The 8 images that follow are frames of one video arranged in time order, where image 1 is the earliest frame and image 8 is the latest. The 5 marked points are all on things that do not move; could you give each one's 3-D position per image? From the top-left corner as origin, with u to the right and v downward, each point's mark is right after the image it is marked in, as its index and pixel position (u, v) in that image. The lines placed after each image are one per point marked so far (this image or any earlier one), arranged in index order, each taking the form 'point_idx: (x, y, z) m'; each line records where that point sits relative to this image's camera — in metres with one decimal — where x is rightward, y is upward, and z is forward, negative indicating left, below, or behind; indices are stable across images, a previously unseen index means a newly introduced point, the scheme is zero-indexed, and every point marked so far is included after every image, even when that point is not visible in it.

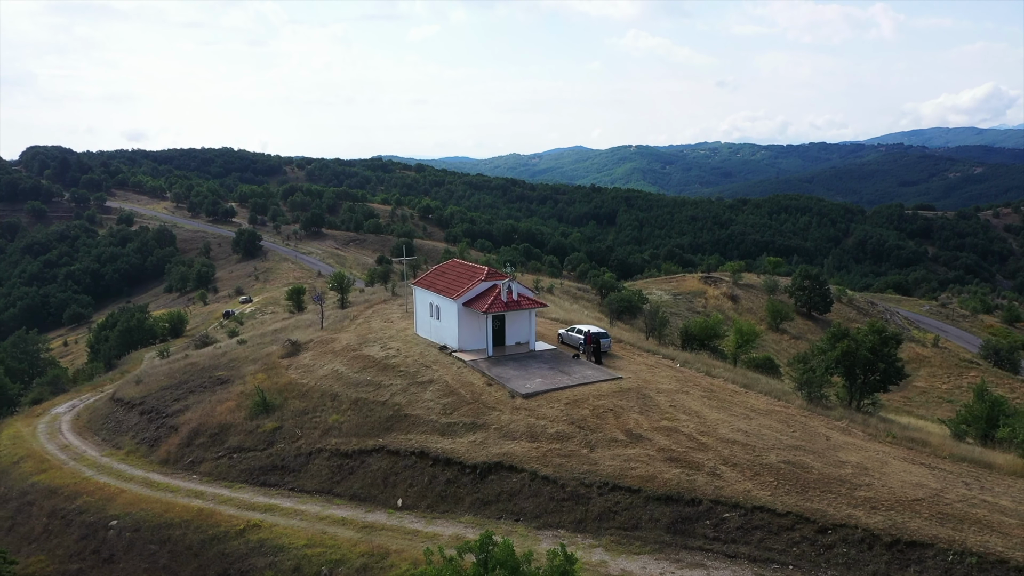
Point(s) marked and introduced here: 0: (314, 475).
0: (-4.5, -4.3, +19.1) m
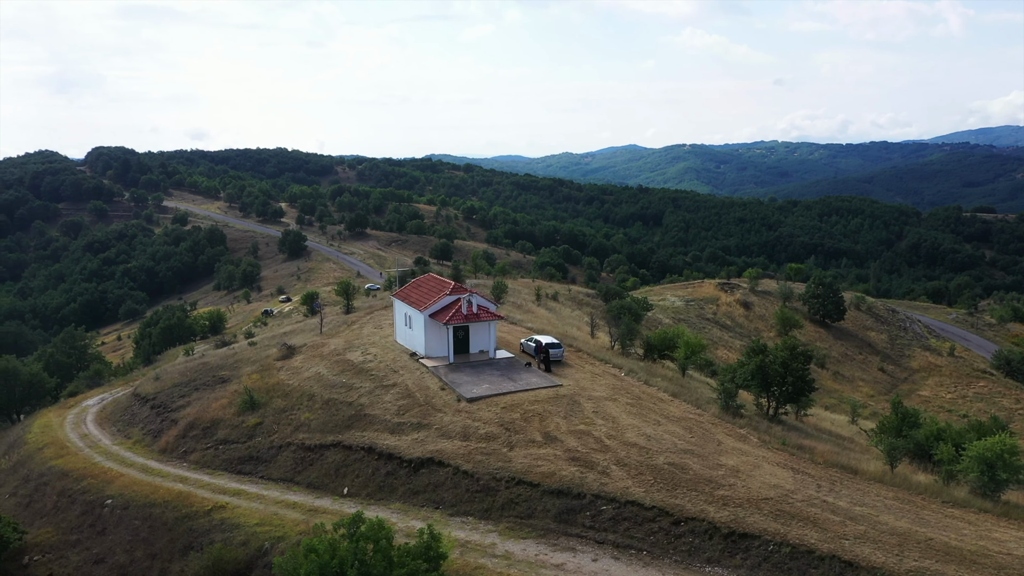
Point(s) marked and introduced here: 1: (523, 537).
0: (-6.1, -4.7, +22.0) m
1: (+0.2, -5.0, +16.7) m
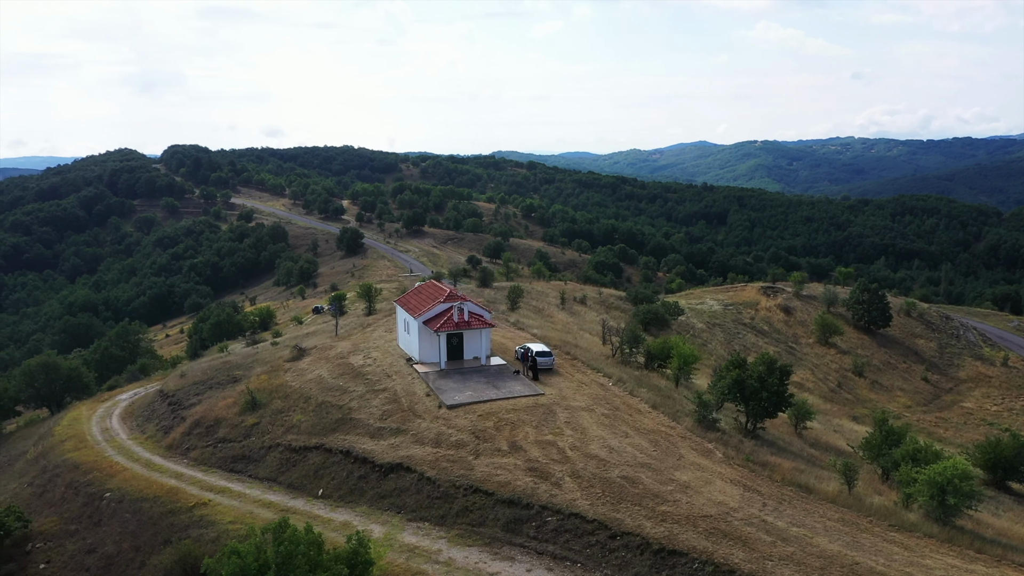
0: (-6.8, -4.9, +23.0) m
1: (-0.9, -5.3, +17.2) m
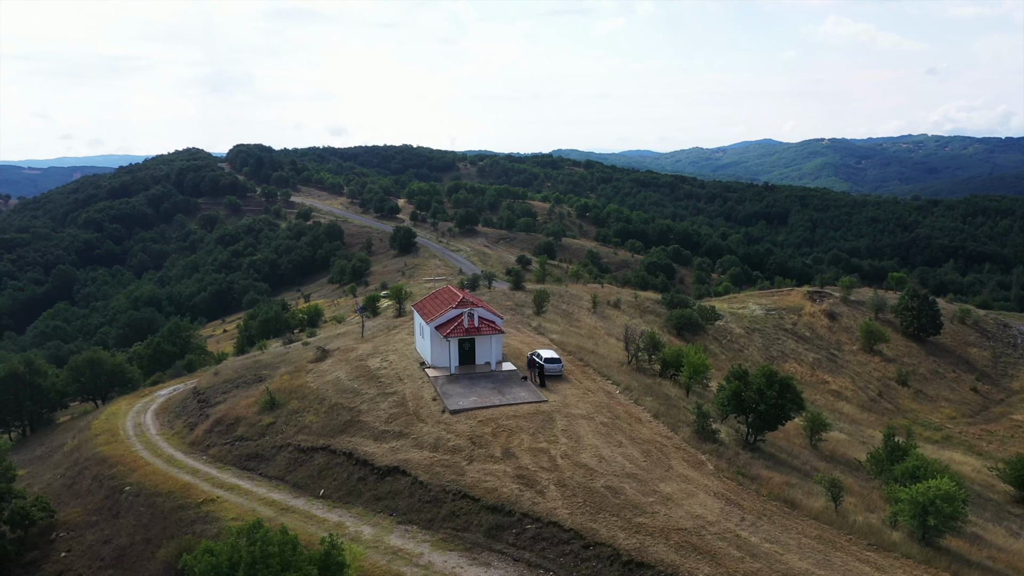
0: (-6.7, -5.1, +23.8) m
1: (-1.3, -5.6, +17.7) m
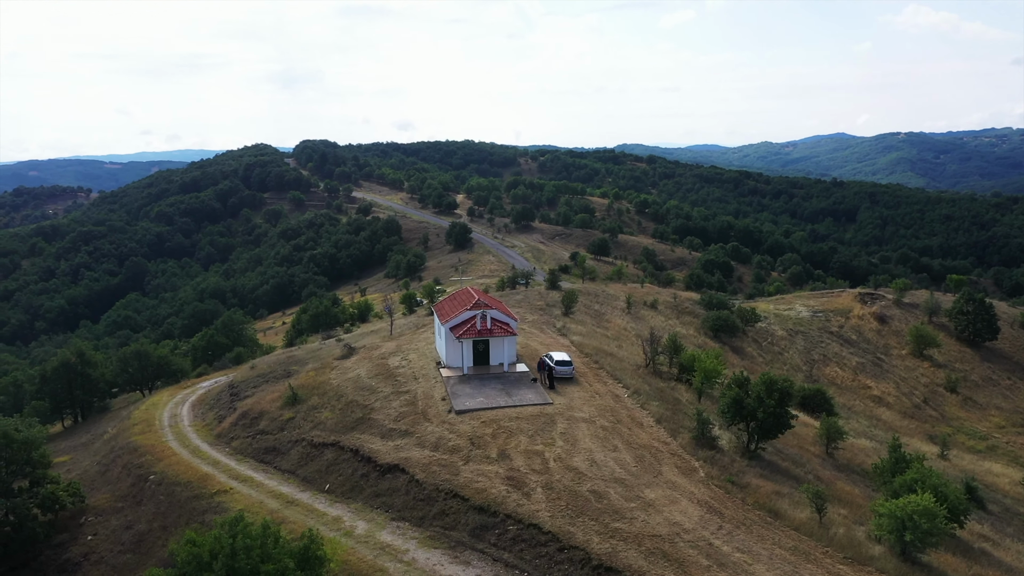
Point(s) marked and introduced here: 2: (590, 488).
0: (-6.6, -5.1, +24.8) m
1: (-1.7, -5.7, +18.2) m
2: (+1.8, -4.6, +19.1) m
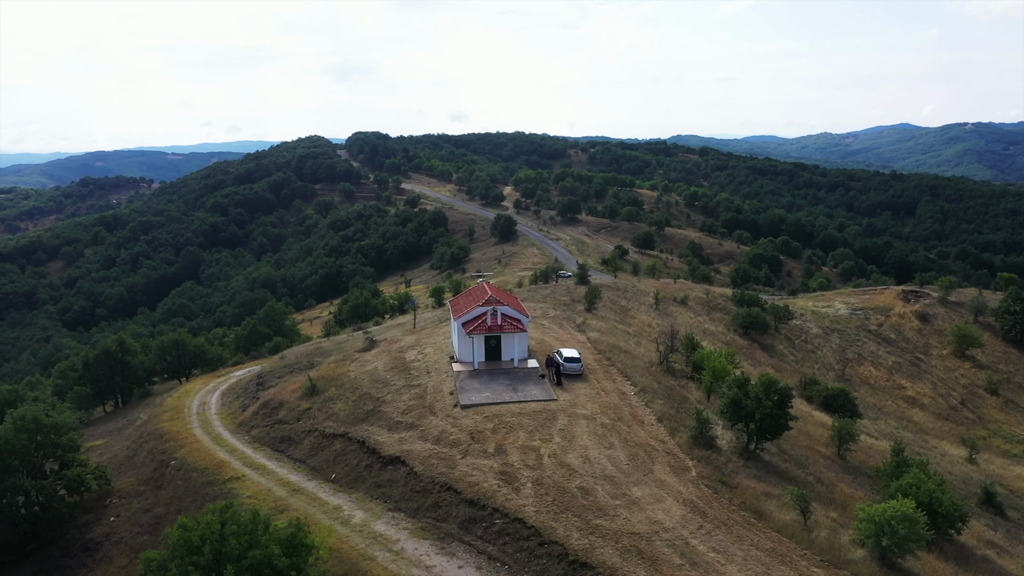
0: (-6.5, -5.0, +25.7) m
1: (-2.0, -5.7, +18.8) m
2: (+1.6, -4.6, +19.4) m
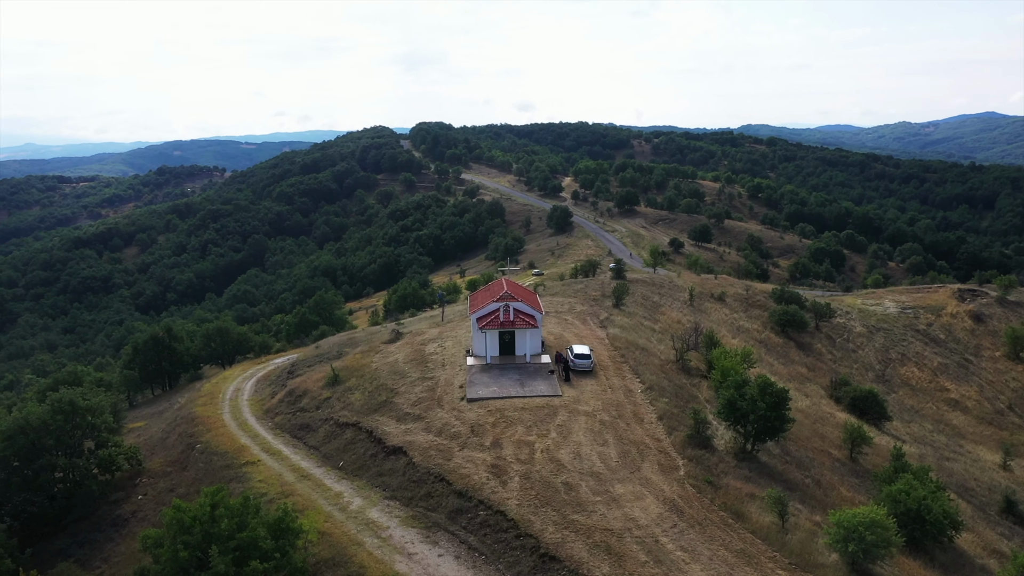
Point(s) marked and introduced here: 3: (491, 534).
0: (-6.3, -4.8, +26.8) m
1: (-2.3, -5.6, +19.6) m
2: (+1.3, -4.6, +19.9) m
3: (-0.5, -5.4, +18.3) m
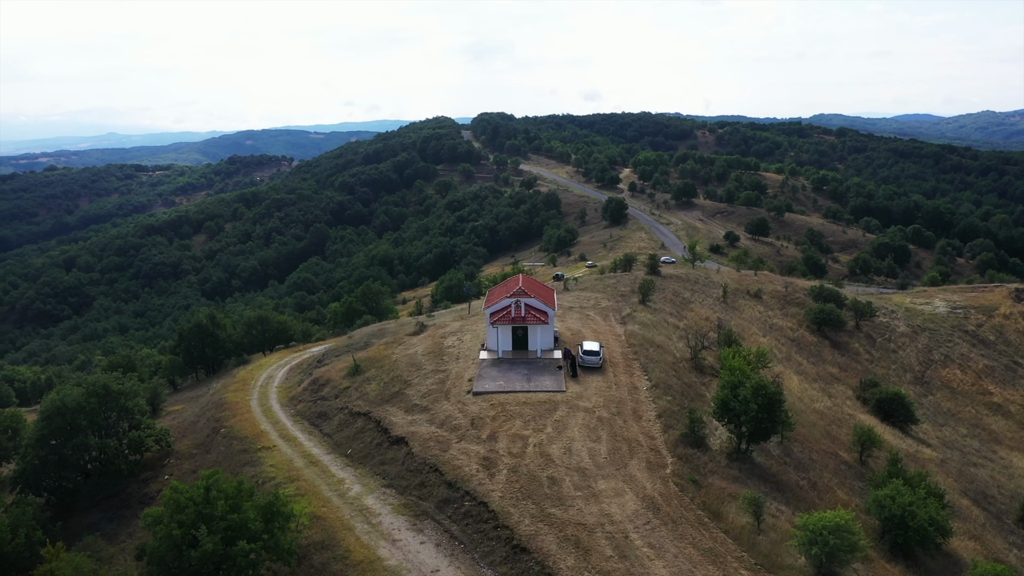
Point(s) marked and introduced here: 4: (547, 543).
0: (-6.0, -4.6, +27.9) m
1: (-2.7, -5.6, +20.5) m
2: (+1.0, -4.6, +20.5) m
3: (-0.9, -5.4, +19.0) m
4: (+0.7, -5.3, +17.2) m
